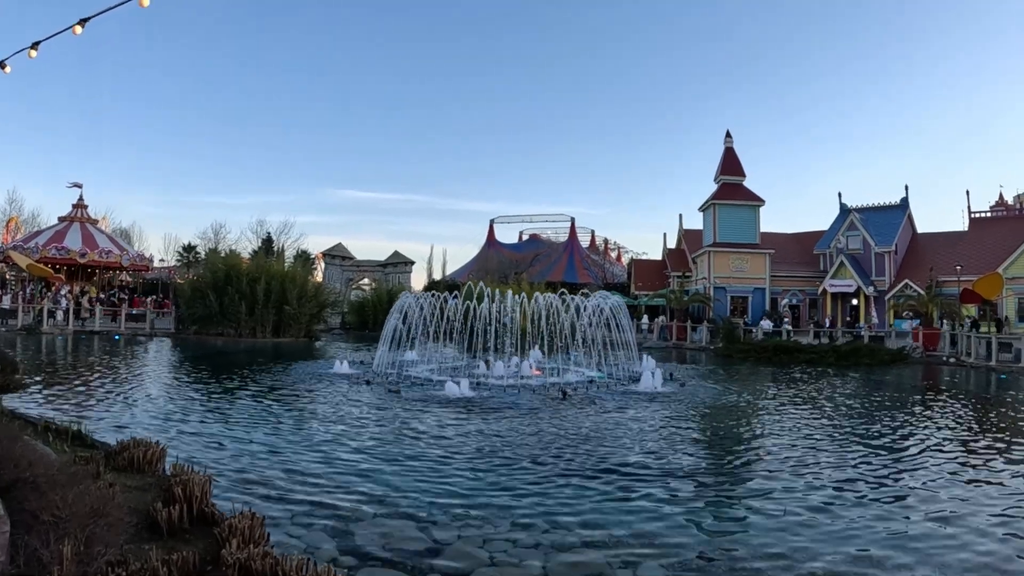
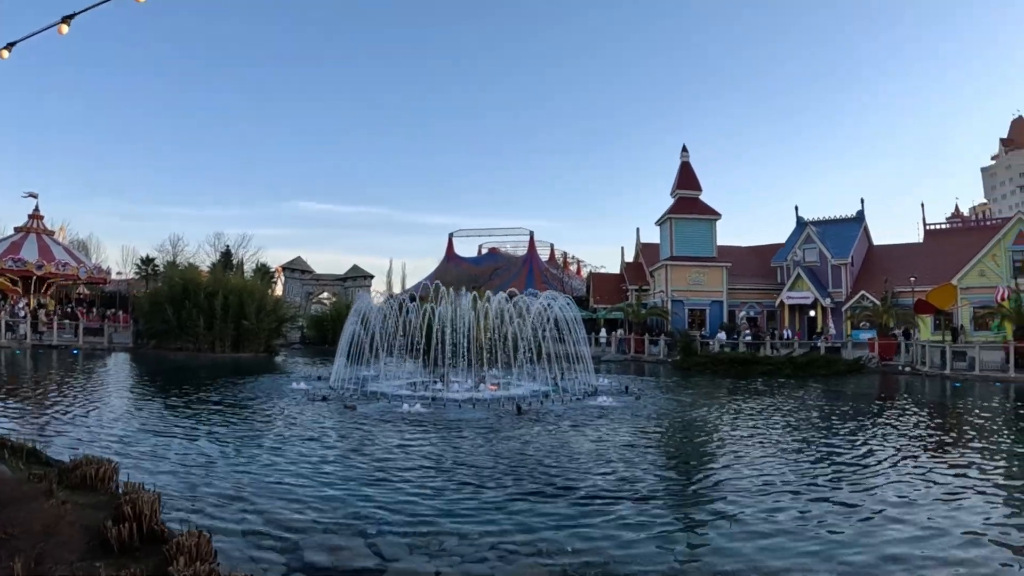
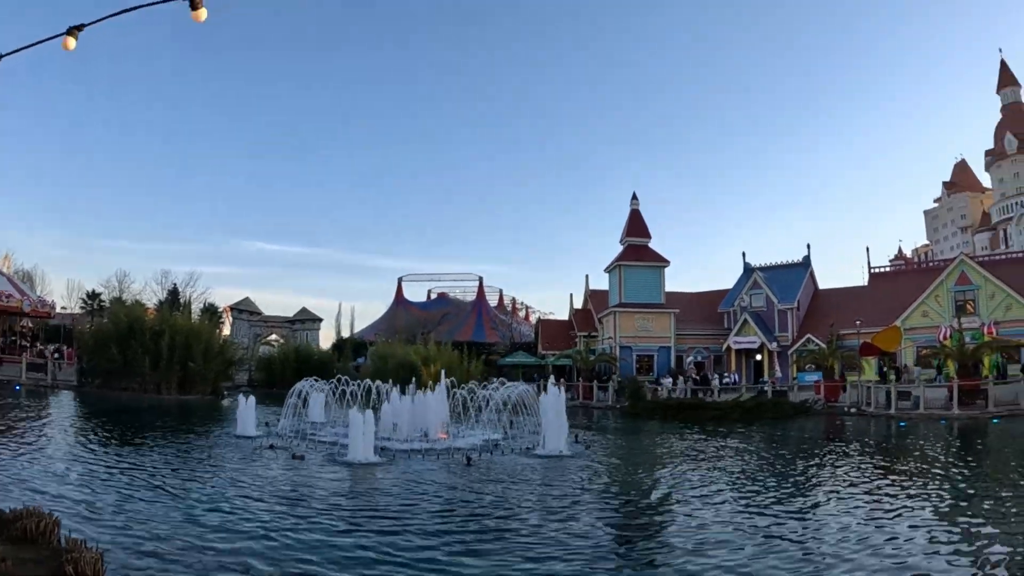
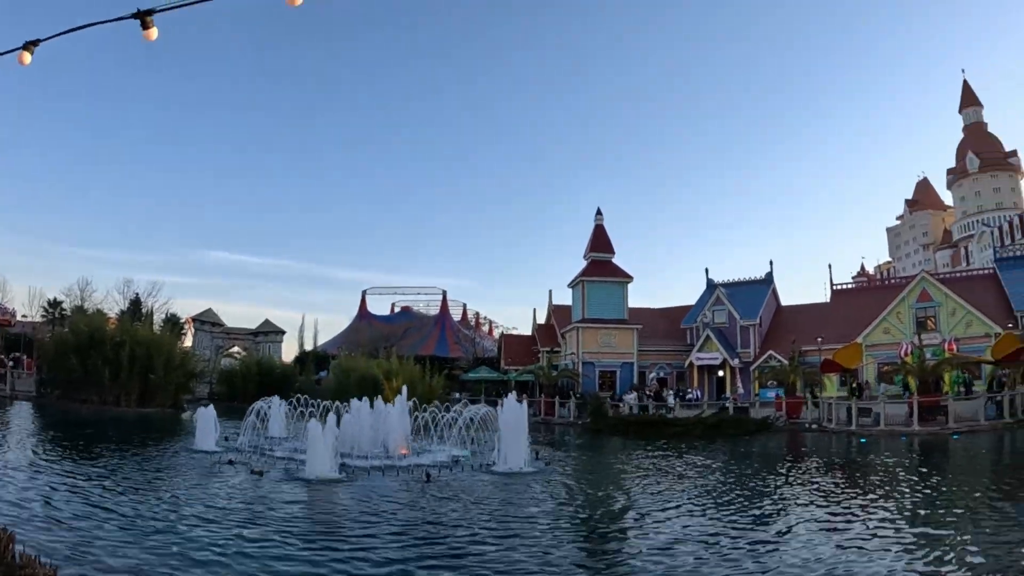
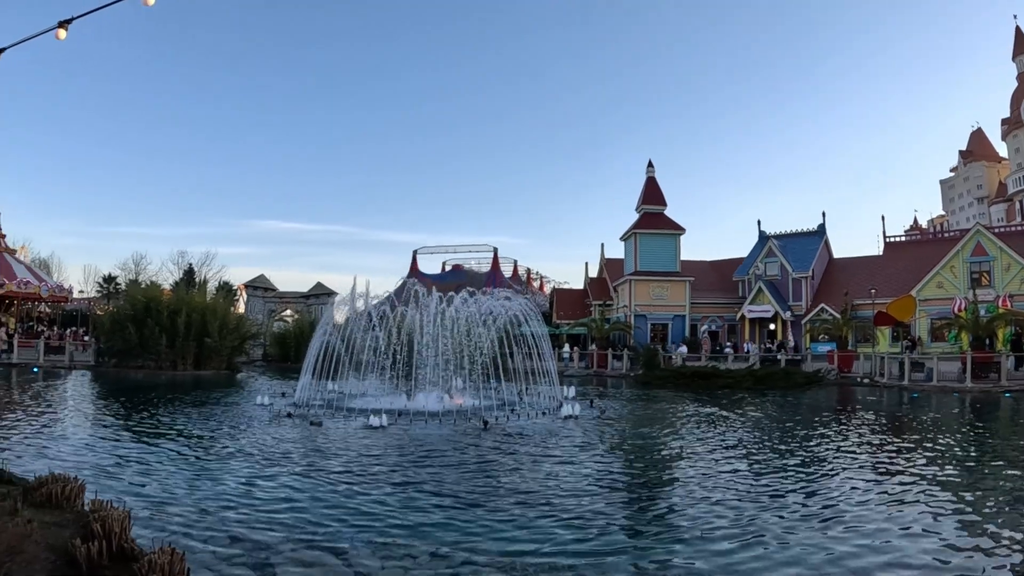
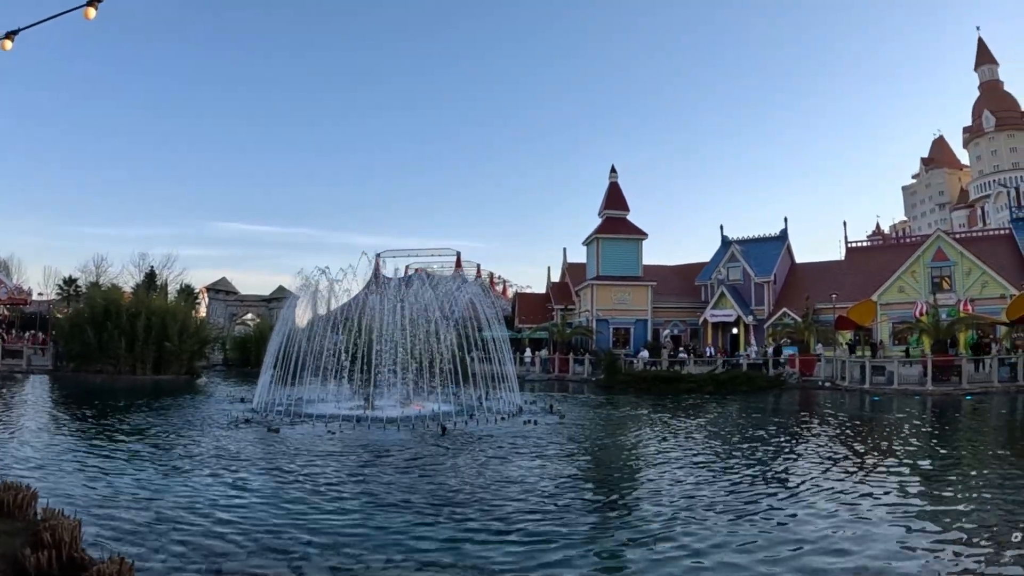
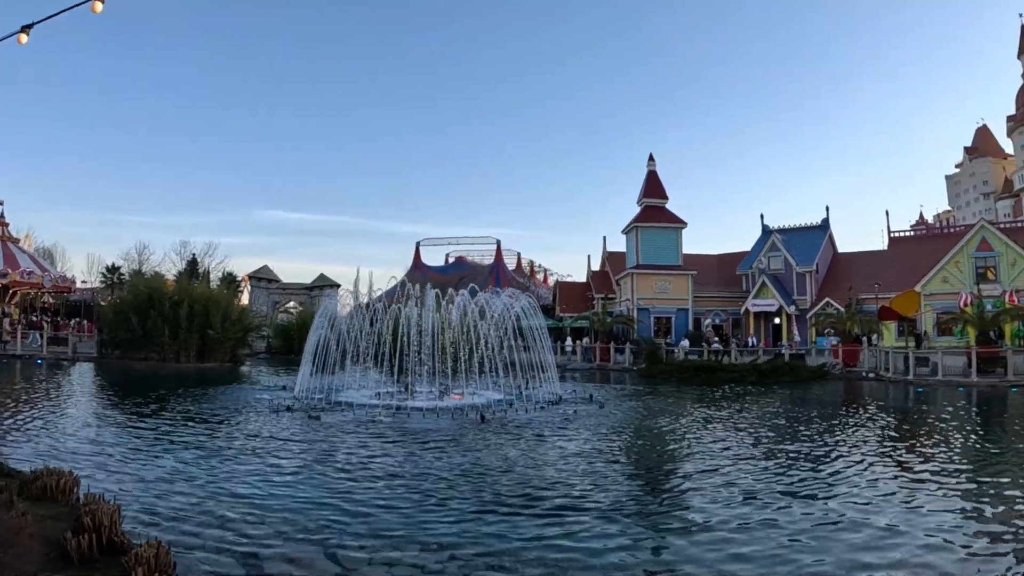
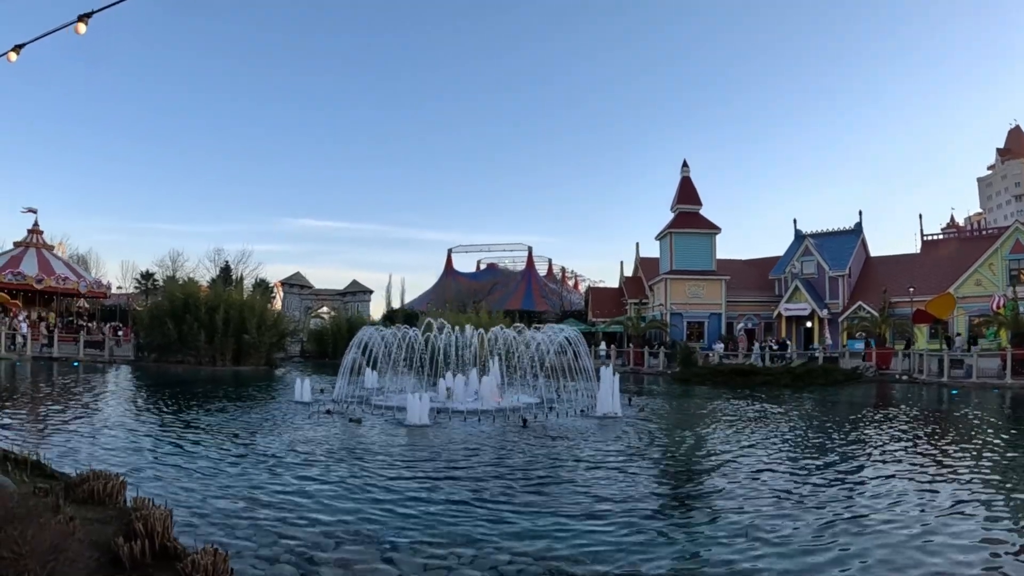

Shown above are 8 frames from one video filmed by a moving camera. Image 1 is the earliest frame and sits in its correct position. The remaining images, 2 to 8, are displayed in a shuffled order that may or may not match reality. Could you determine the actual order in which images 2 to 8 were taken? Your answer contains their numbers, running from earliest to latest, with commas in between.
2, 7, 6, 5, 8, 3, 4
